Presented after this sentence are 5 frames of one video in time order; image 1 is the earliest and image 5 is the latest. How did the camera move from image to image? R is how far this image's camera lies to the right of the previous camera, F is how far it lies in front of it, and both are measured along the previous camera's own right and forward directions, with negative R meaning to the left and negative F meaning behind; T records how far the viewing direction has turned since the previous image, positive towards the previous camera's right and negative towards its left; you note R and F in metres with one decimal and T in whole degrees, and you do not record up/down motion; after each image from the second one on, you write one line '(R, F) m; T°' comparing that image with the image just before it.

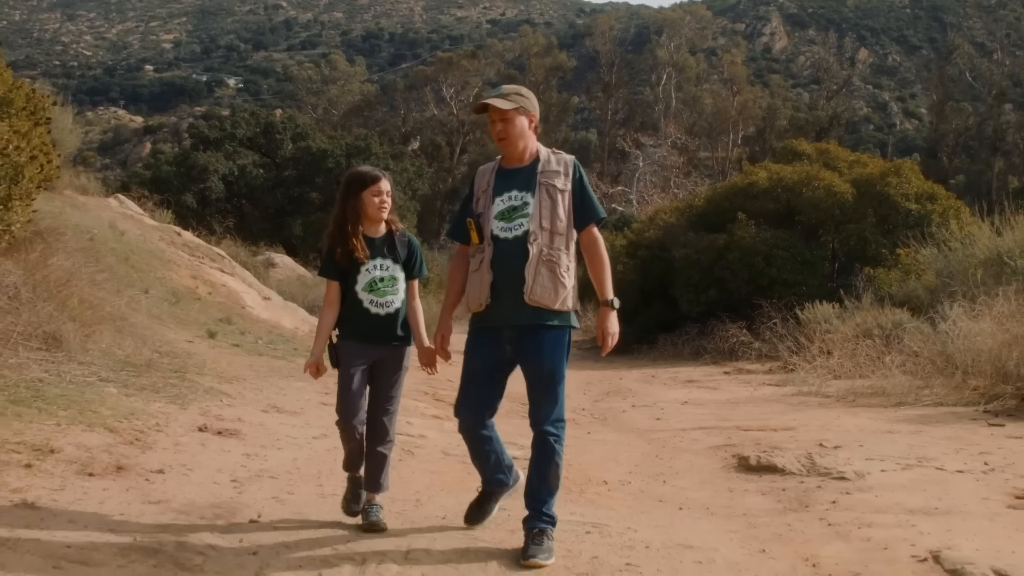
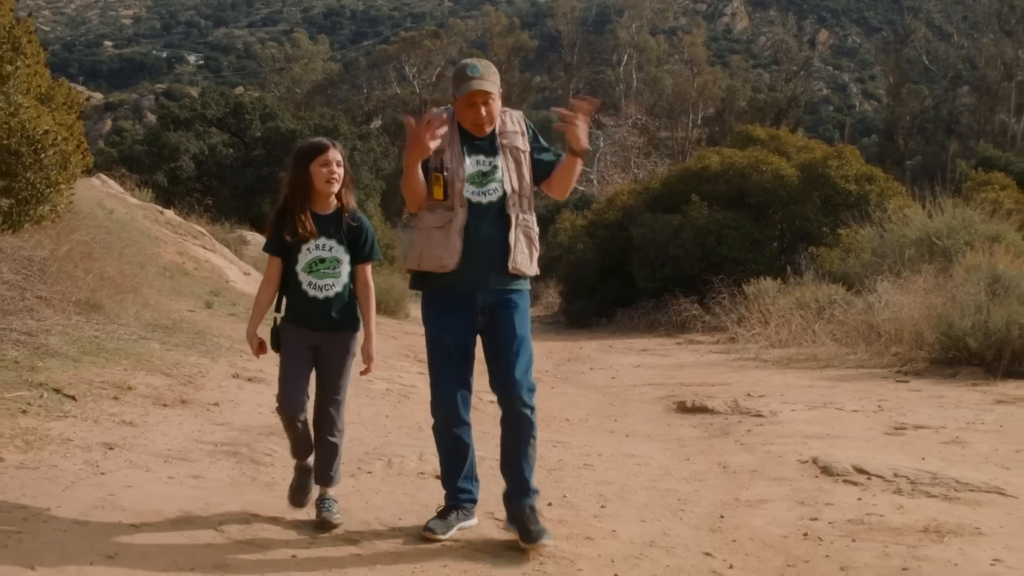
(-0.1, -1.1) m; +1°
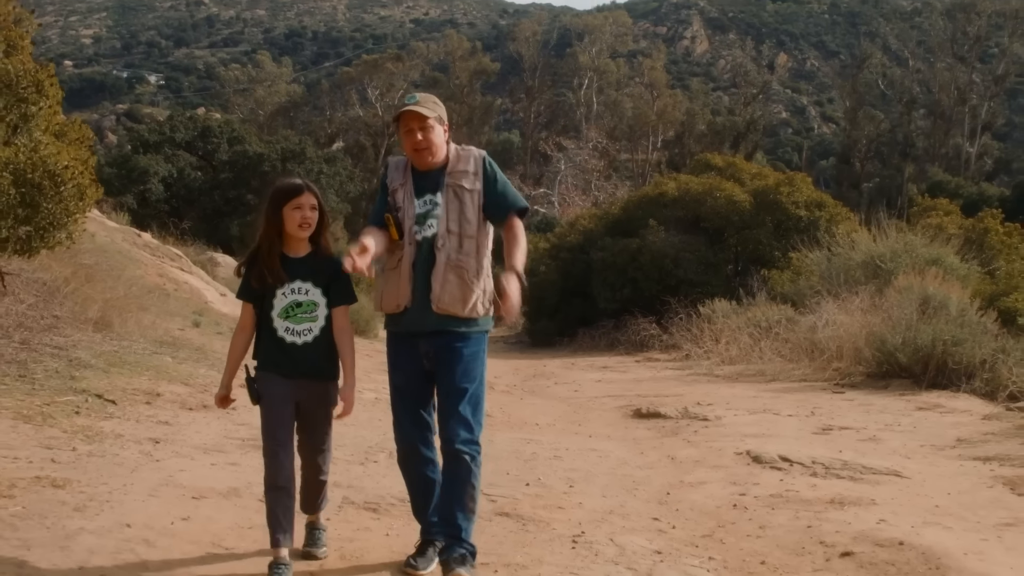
(-0.1, -0.8) m; +1°
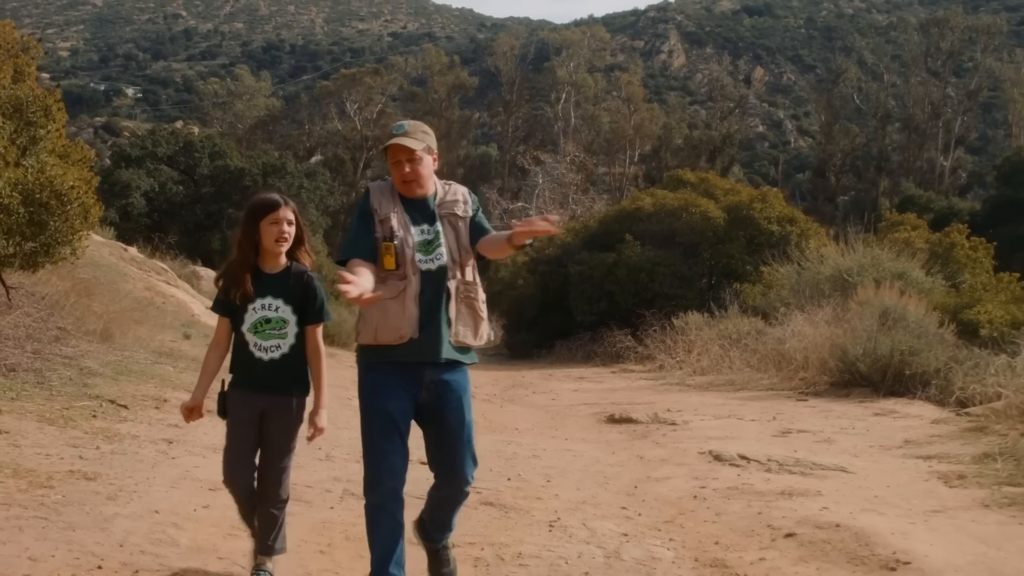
(0.0, -0.5) m; +1°
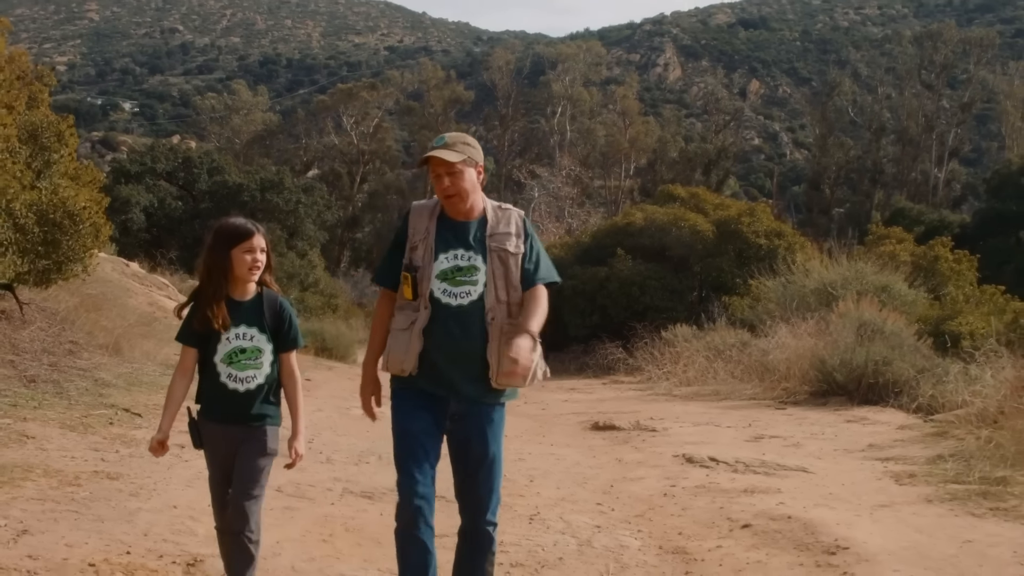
(0.0, -0.4) m; 0°
